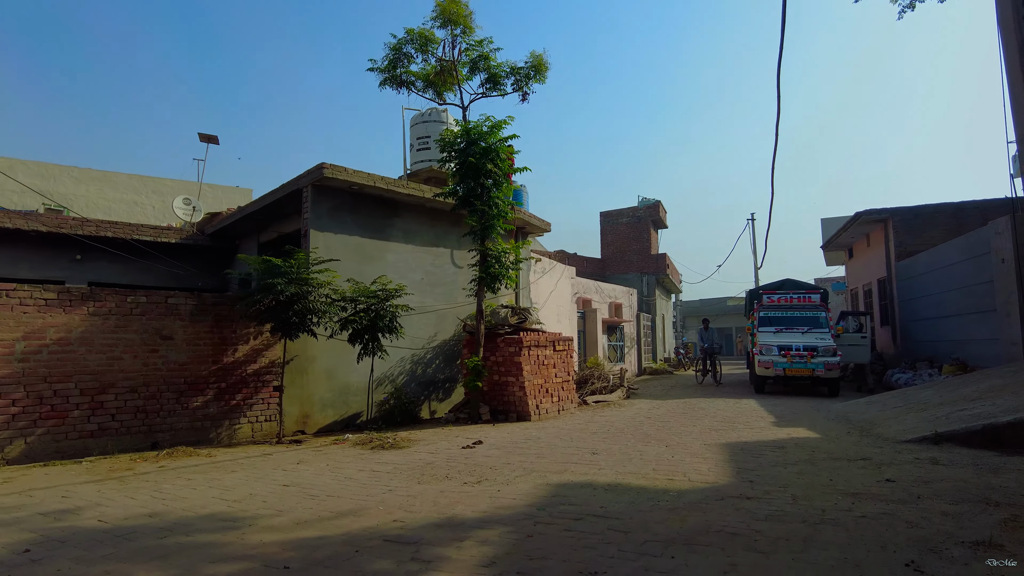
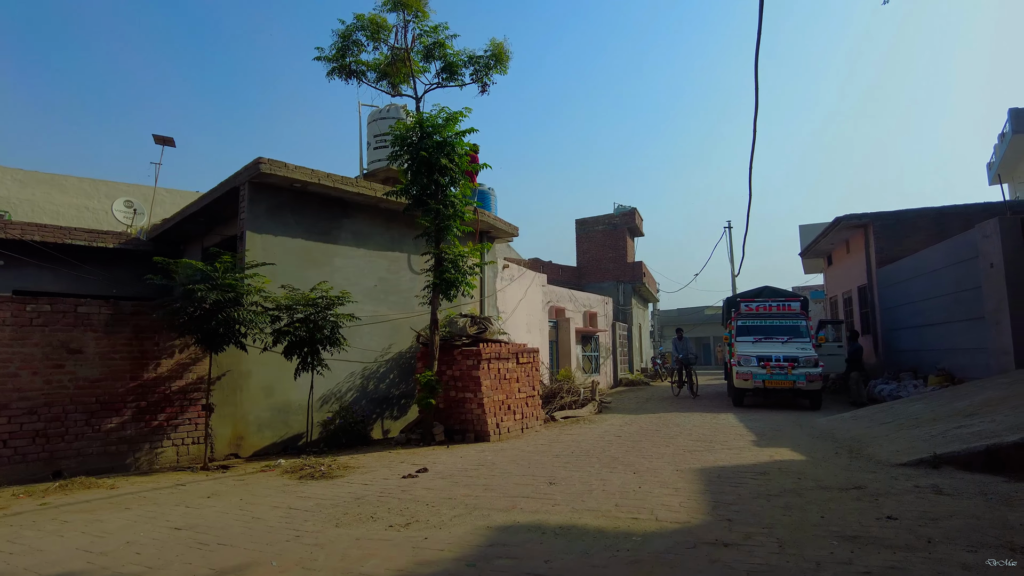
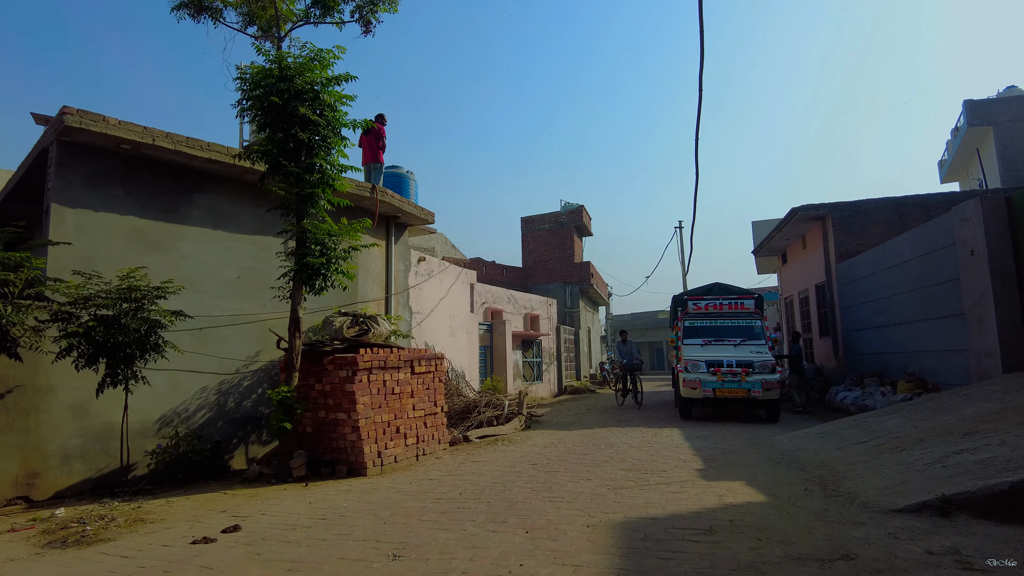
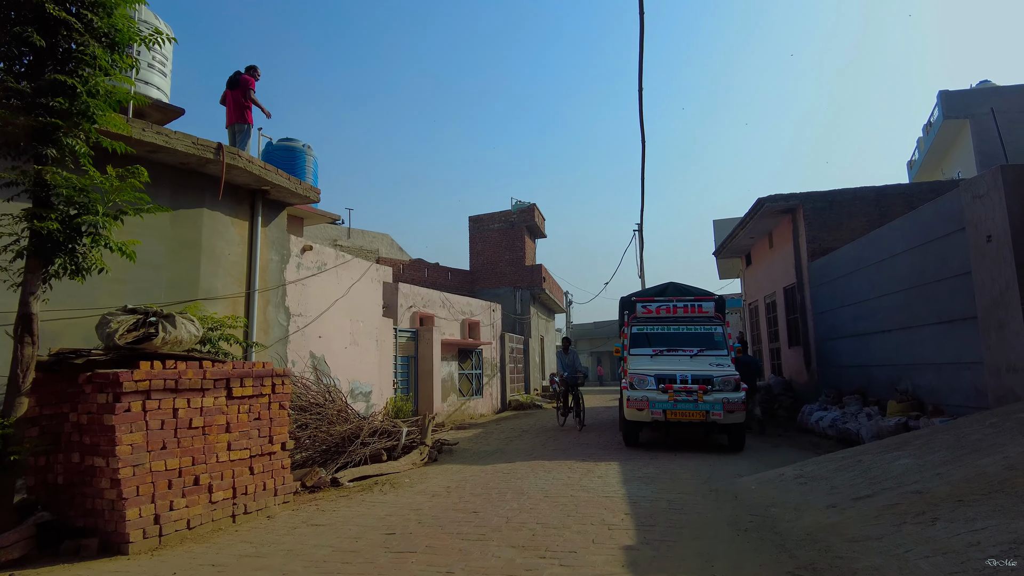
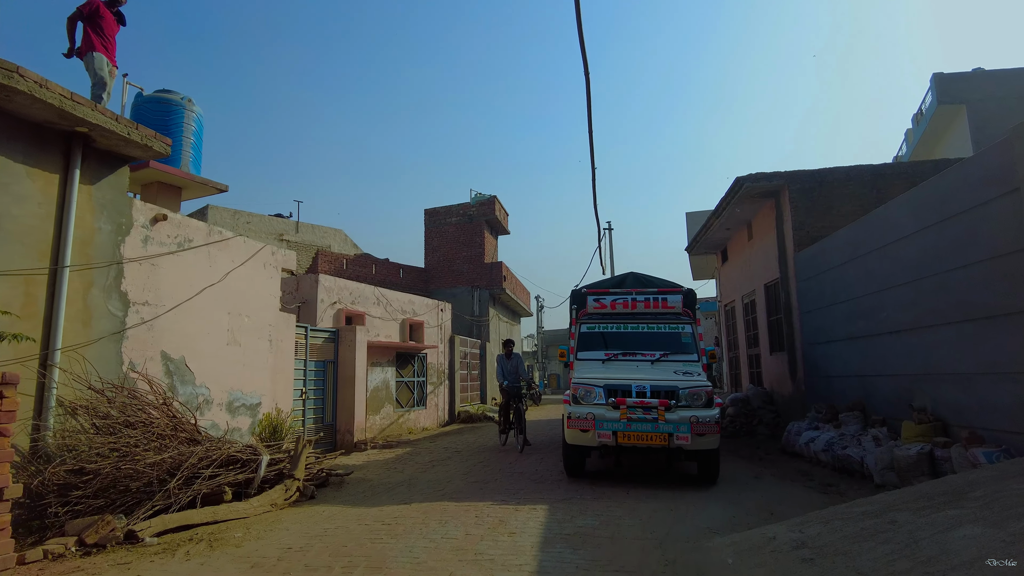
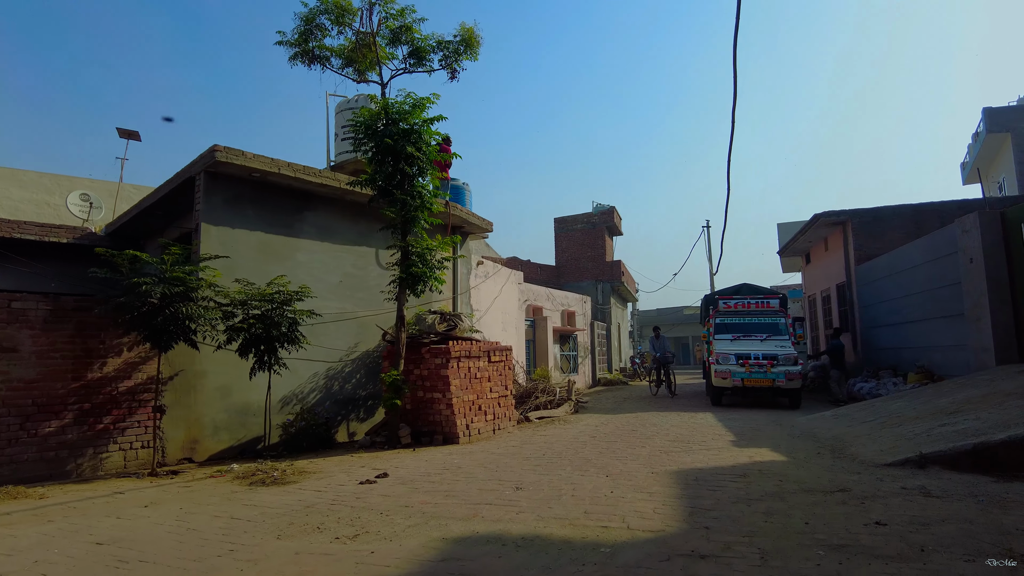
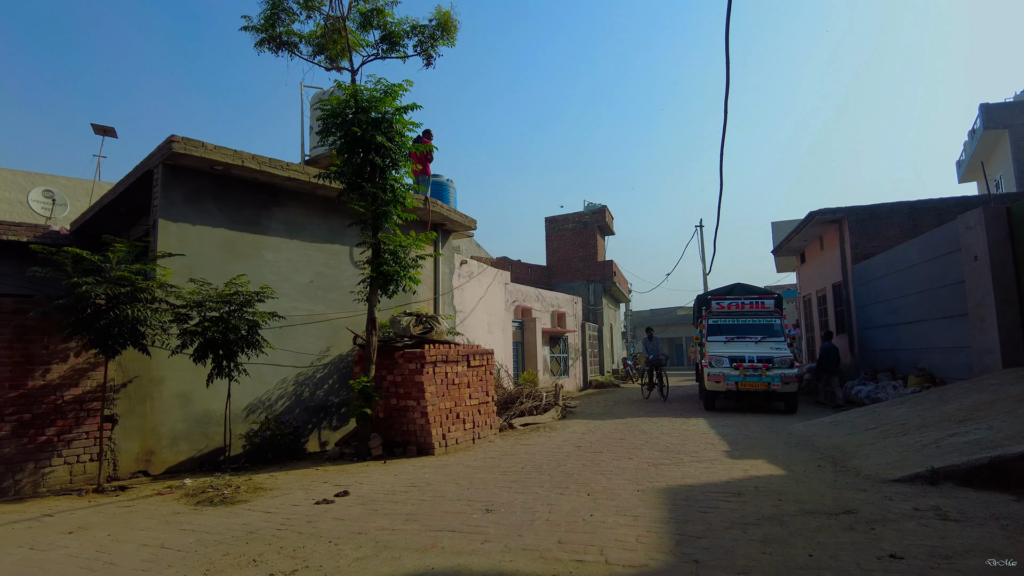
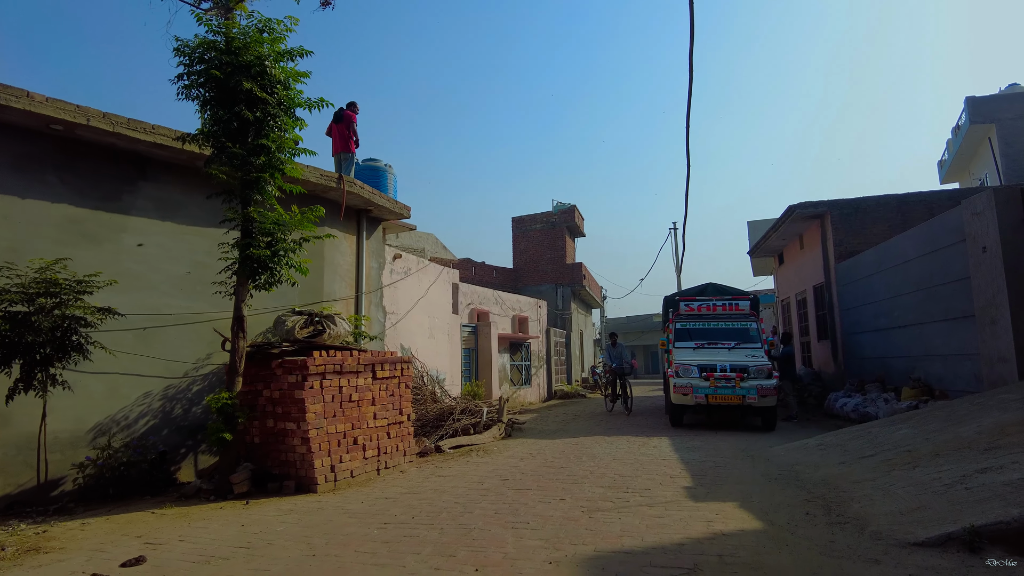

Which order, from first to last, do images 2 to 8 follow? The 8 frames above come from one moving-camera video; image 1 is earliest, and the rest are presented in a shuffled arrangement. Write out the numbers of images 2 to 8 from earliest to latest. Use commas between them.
2, 6, 7, 3, 8, 4, 5
